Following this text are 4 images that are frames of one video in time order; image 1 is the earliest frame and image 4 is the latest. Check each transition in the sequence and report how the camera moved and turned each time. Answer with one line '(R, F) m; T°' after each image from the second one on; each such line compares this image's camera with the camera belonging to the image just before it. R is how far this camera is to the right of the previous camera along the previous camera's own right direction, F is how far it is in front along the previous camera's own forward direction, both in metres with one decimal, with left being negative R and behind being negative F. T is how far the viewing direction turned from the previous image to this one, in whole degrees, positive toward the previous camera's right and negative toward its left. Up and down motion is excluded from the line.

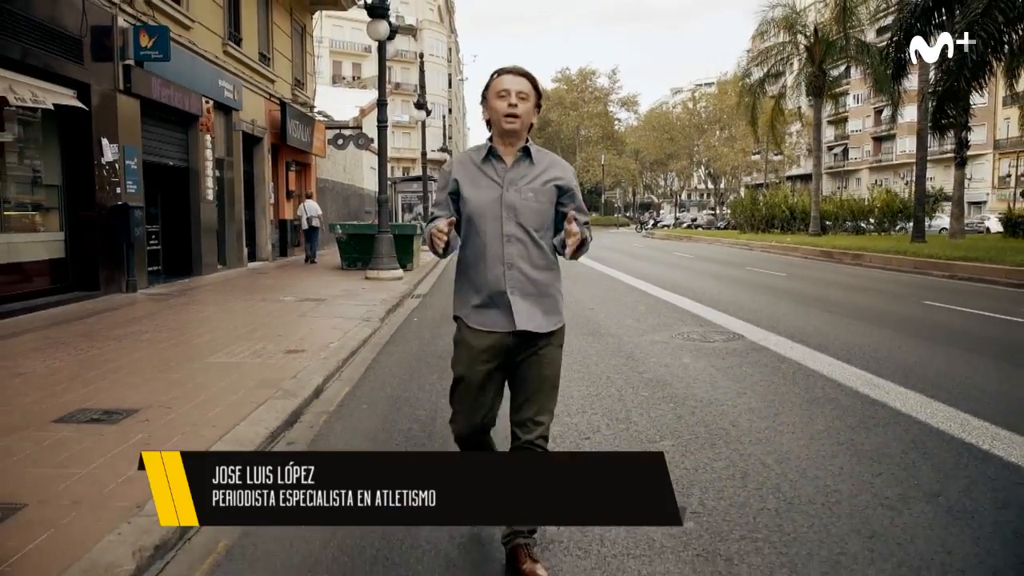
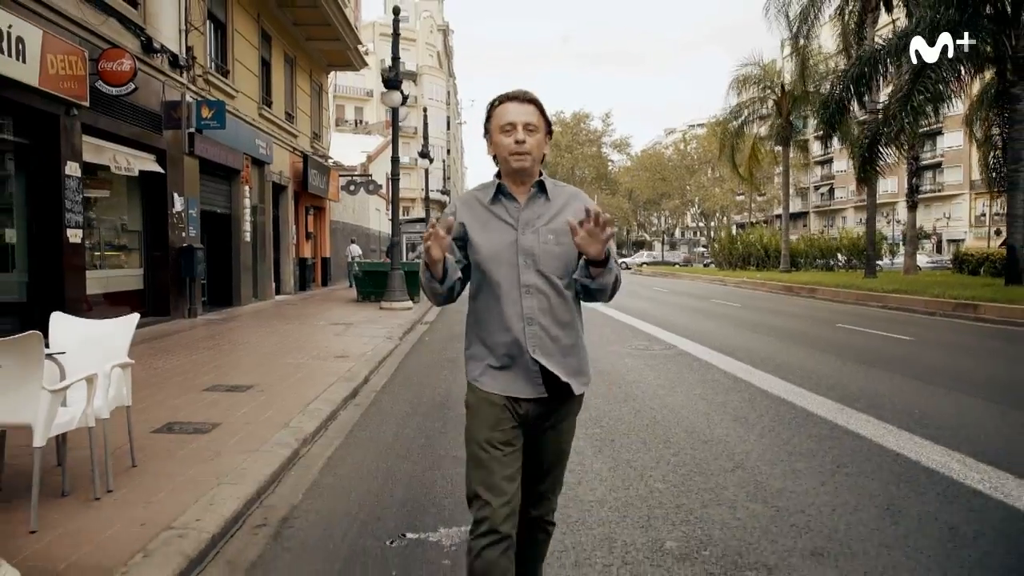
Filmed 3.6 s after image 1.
(+0.1, -2.6) m; 0°
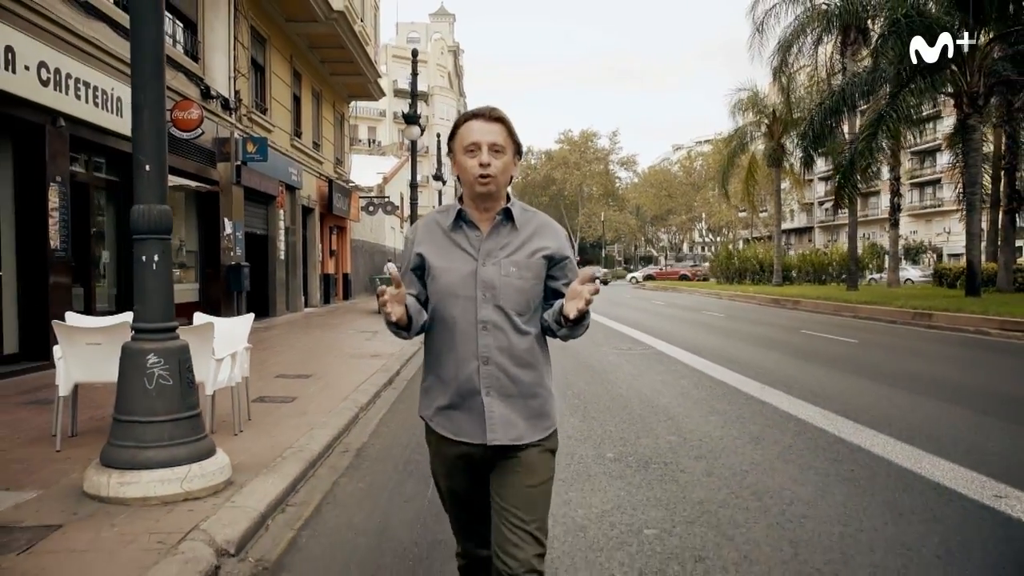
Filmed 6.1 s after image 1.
(+0.1, -2.1) m; -1°
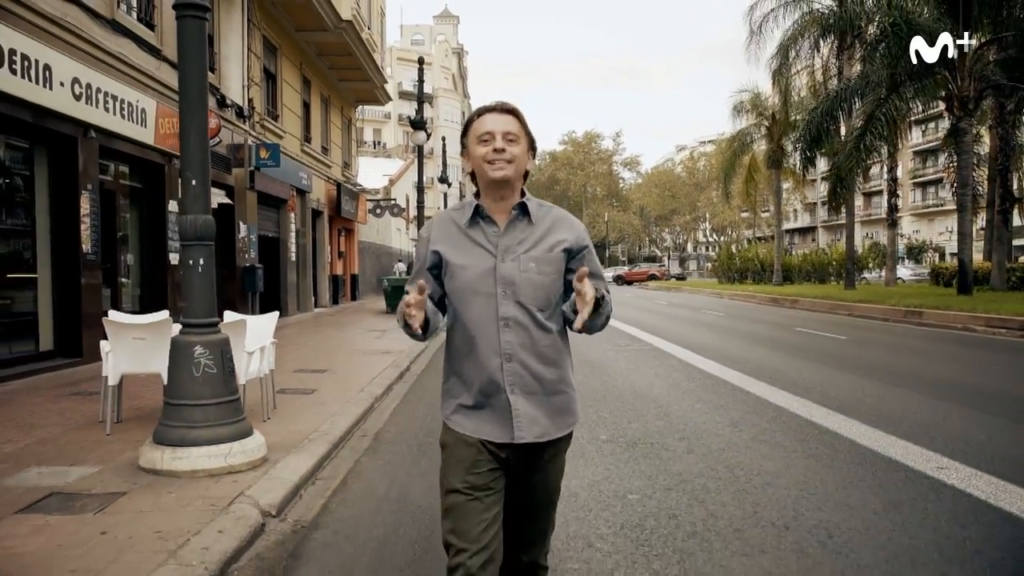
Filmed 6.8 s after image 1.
(0.0, -0.6) m; 0°
